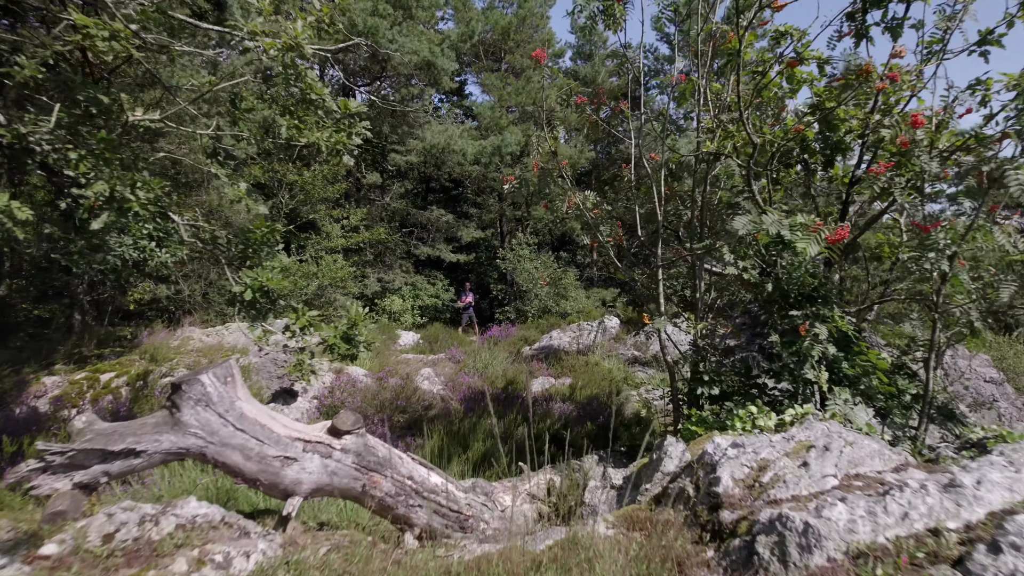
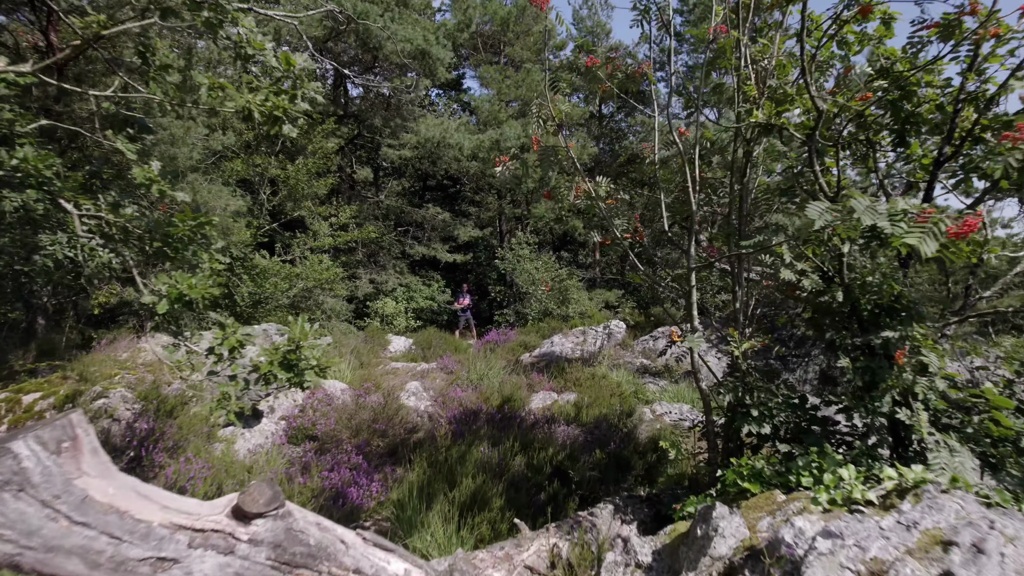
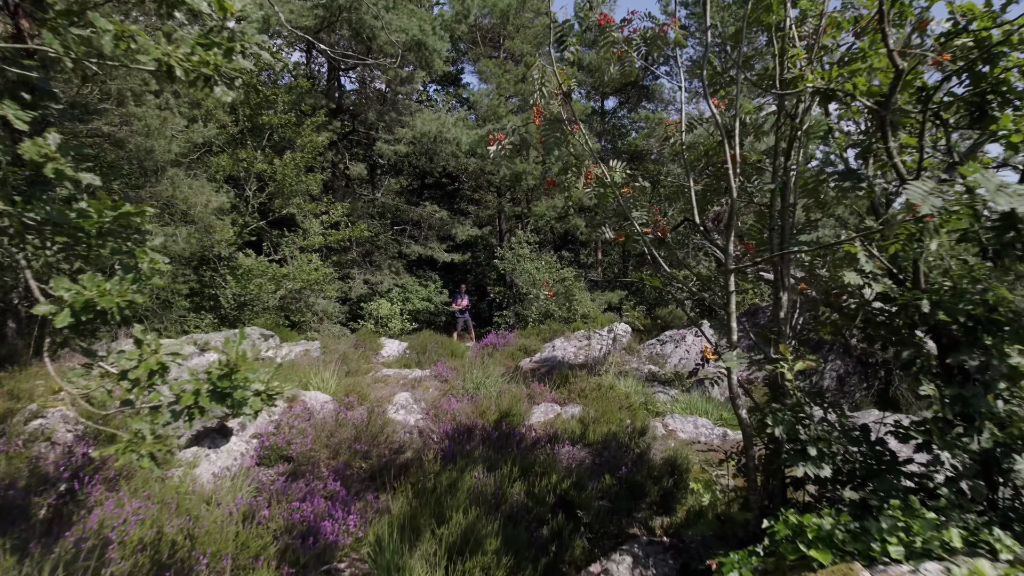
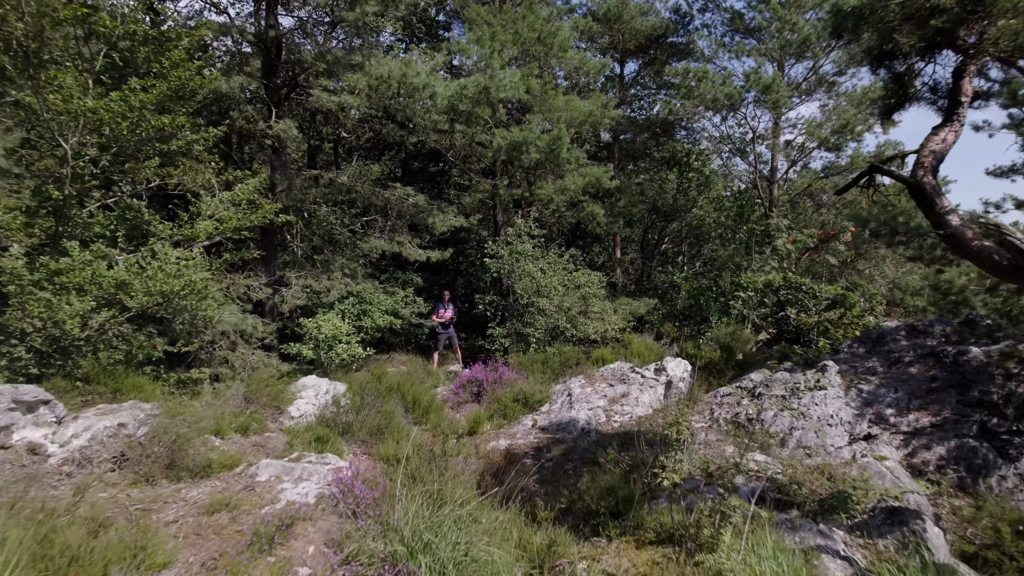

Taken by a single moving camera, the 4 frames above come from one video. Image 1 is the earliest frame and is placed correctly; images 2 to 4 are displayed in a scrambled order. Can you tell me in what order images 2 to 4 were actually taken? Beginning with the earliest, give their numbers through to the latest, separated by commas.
2, 3, 4
